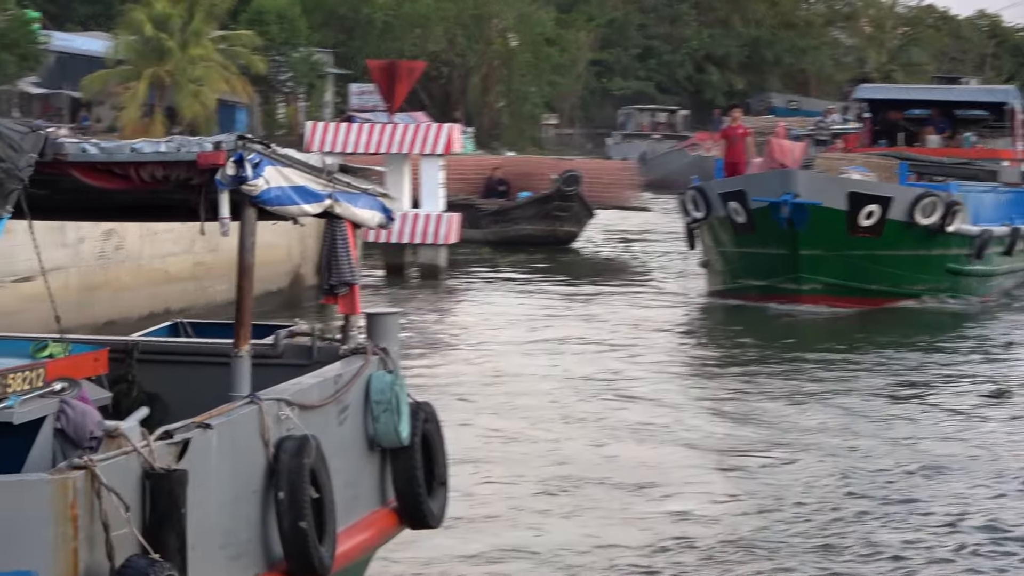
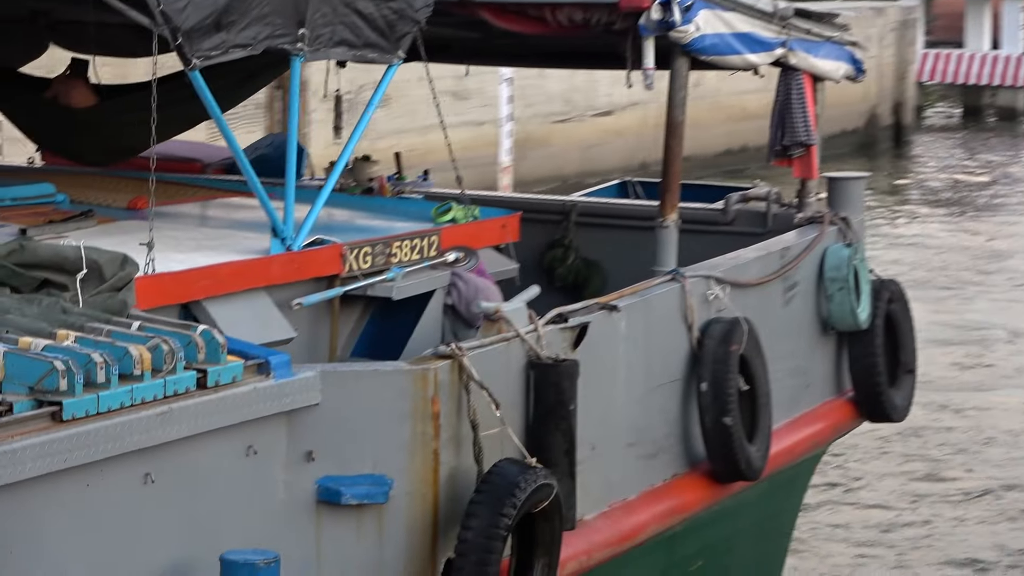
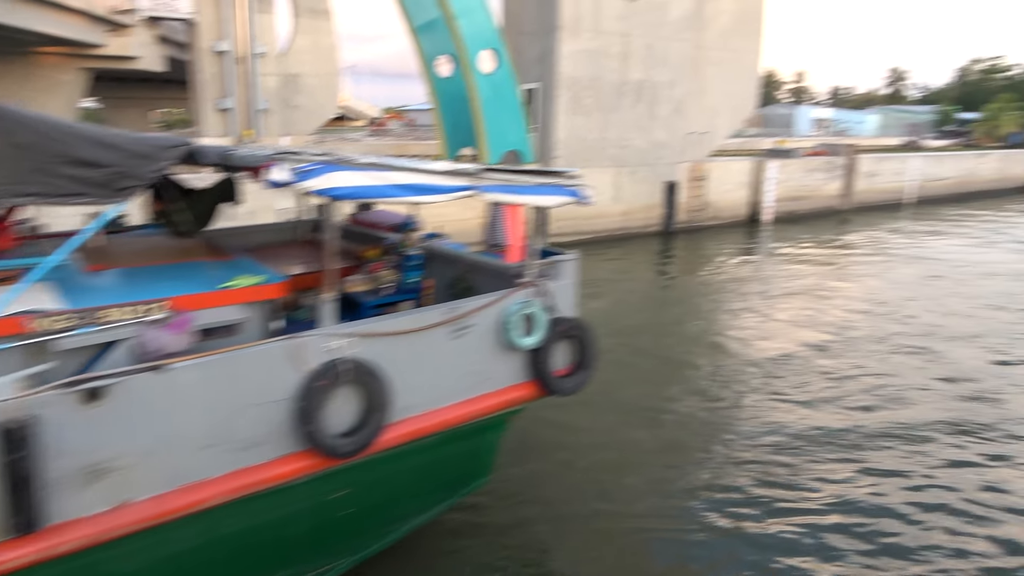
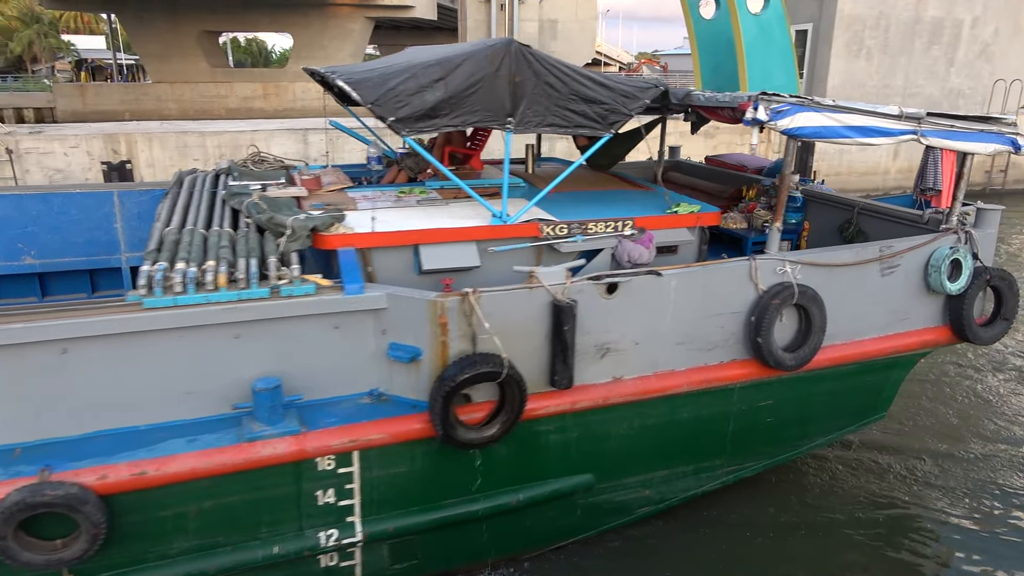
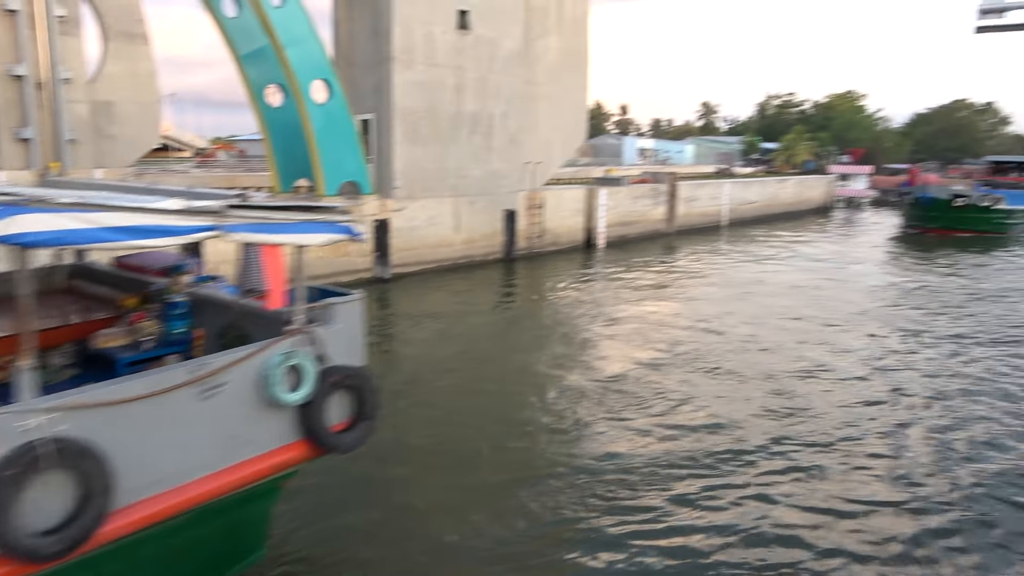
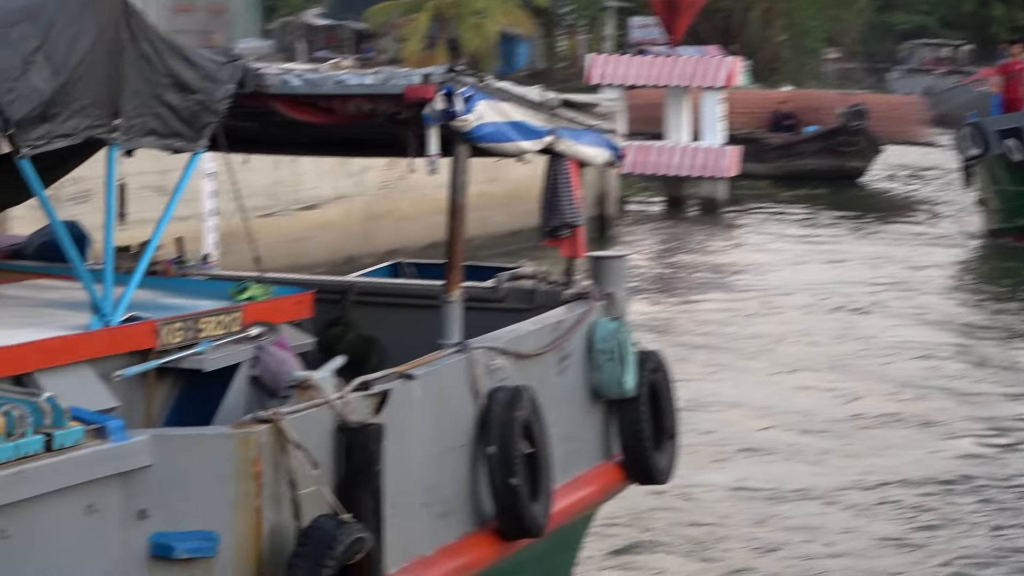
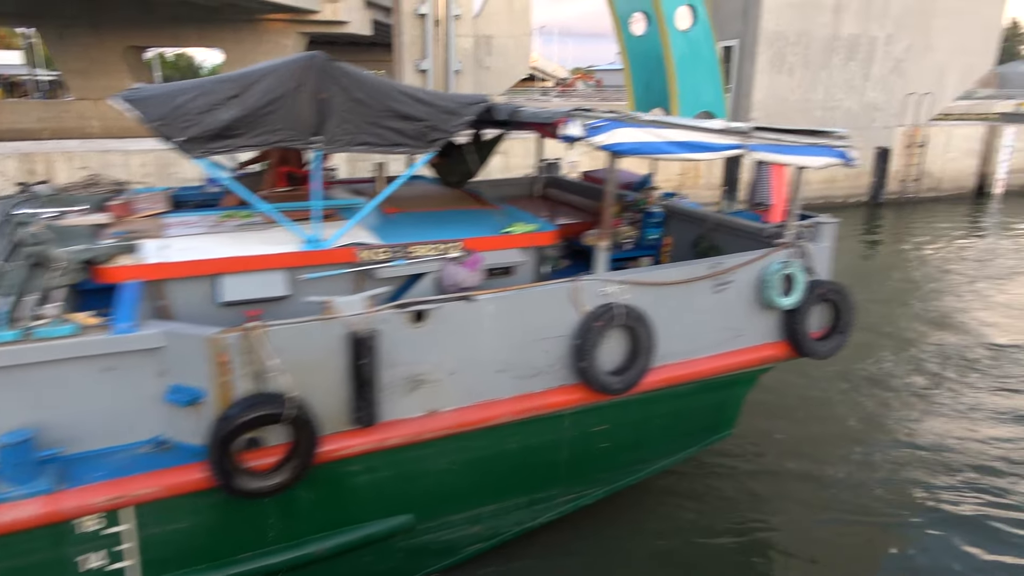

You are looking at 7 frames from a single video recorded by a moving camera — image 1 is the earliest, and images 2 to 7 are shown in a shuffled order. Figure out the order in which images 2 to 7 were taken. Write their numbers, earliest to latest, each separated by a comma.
6, 2, 4, 7, 3, 5
